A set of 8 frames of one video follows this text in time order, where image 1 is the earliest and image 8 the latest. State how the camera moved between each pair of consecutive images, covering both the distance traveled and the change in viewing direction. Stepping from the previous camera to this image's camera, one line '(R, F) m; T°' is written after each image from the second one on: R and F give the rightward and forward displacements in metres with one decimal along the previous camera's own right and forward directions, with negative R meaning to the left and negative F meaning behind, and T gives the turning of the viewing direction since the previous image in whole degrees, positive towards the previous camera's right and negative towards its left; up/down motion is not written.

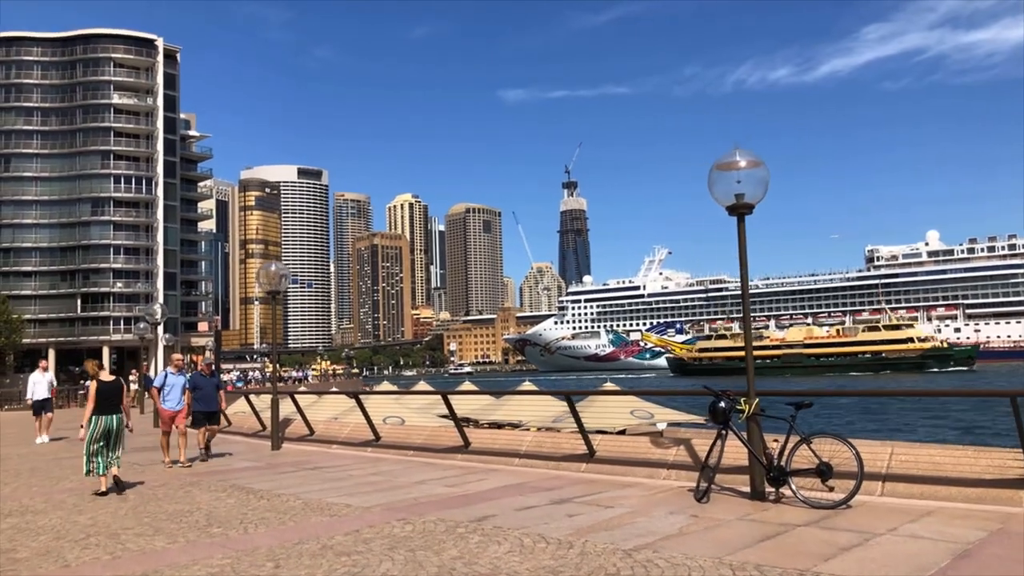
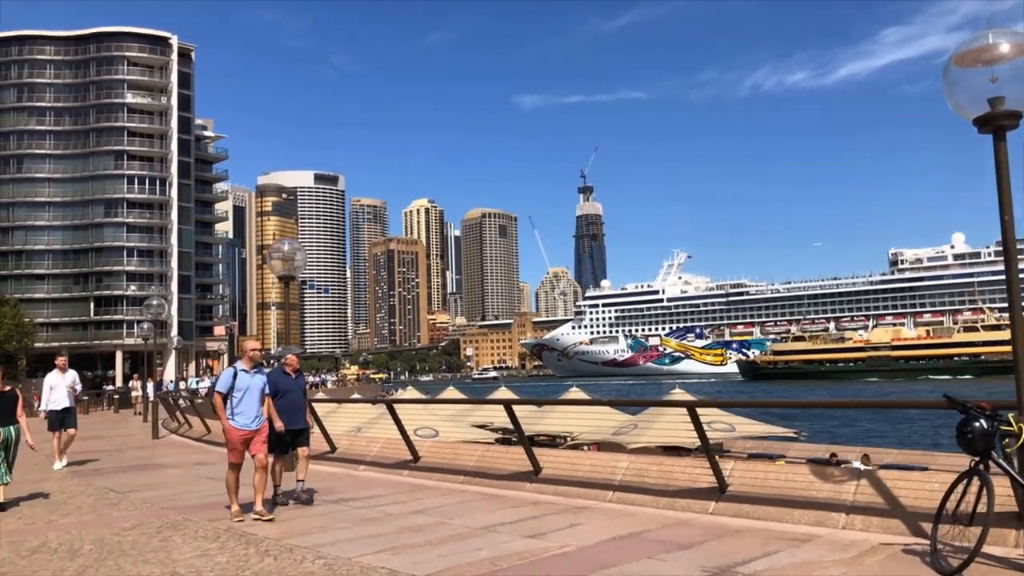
(-0.7, +2.8) m; -1°
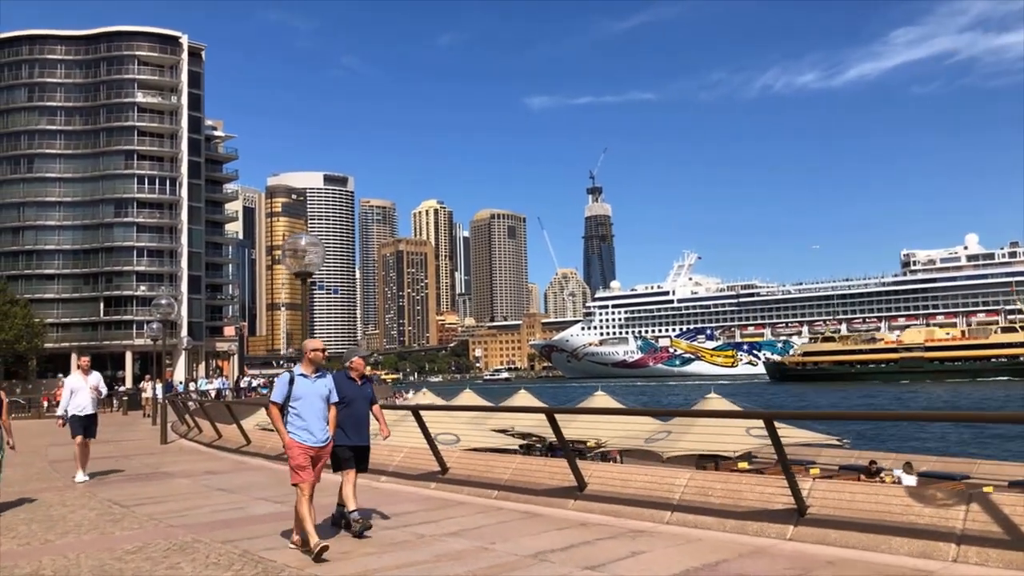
(-0.3, +0.8) m; -1°
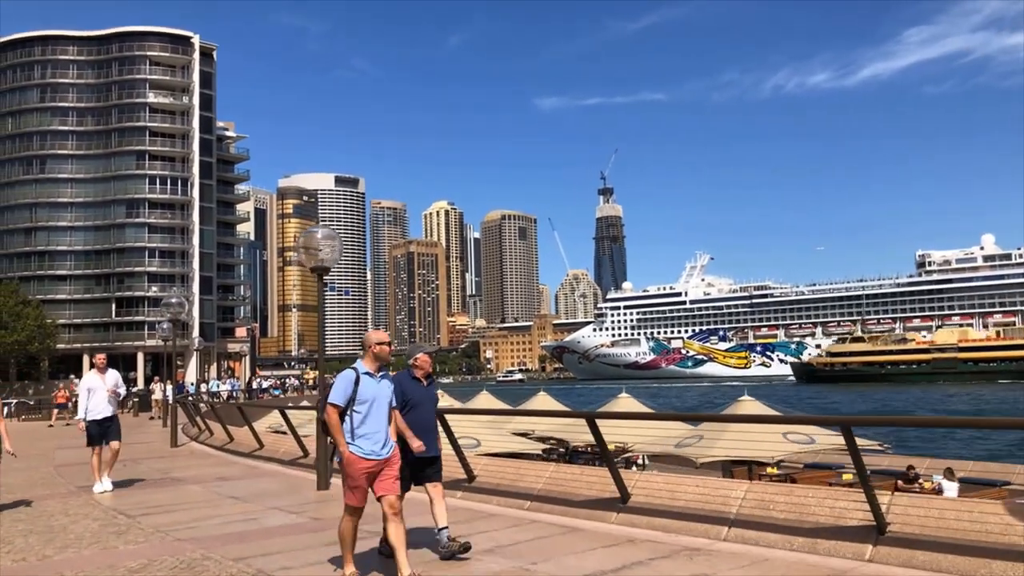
(-0.2, +0.7) m; -1°
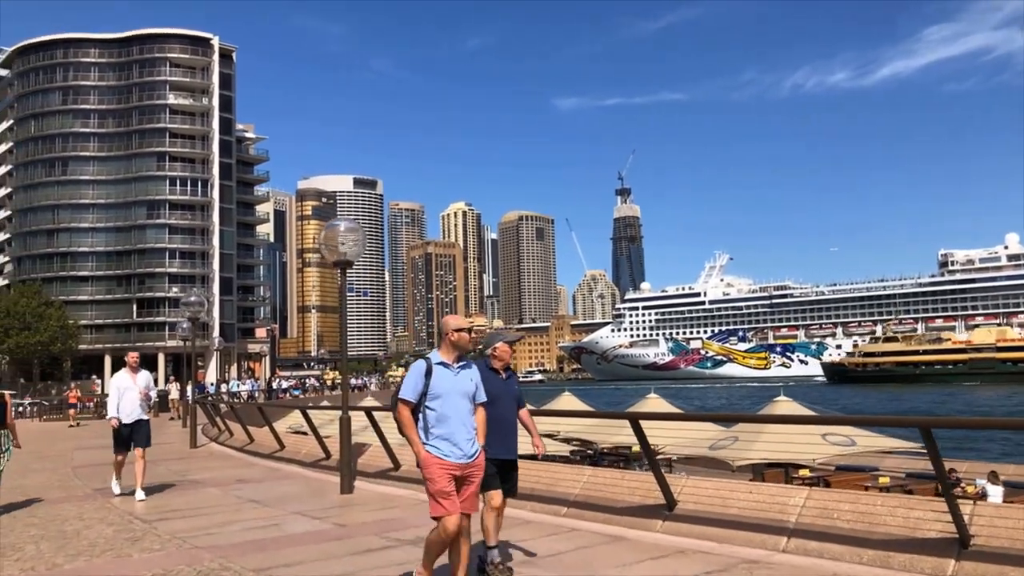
(-0.2, +0.5) m; -1°
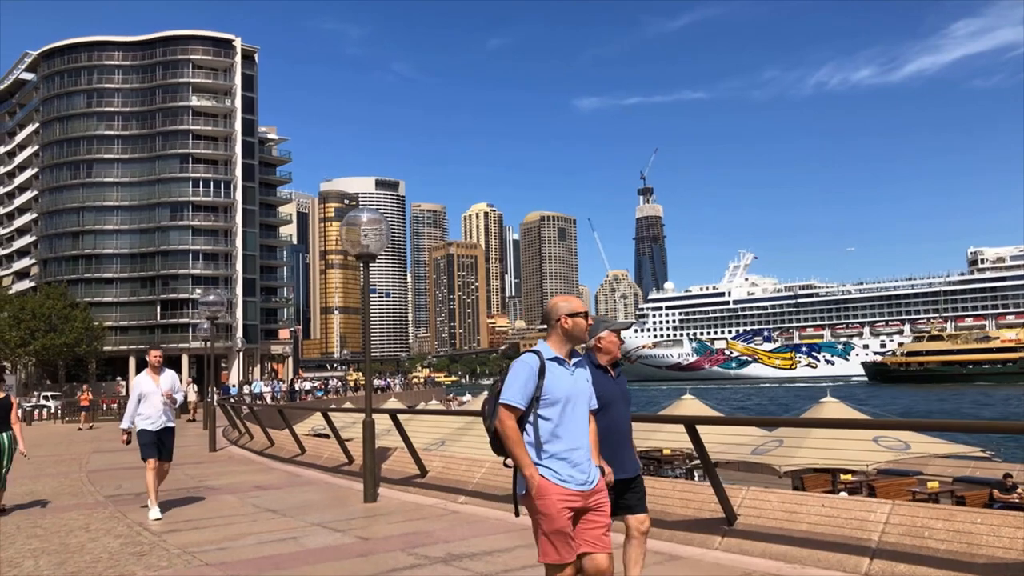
(-0.1, +0.7) m; -1°
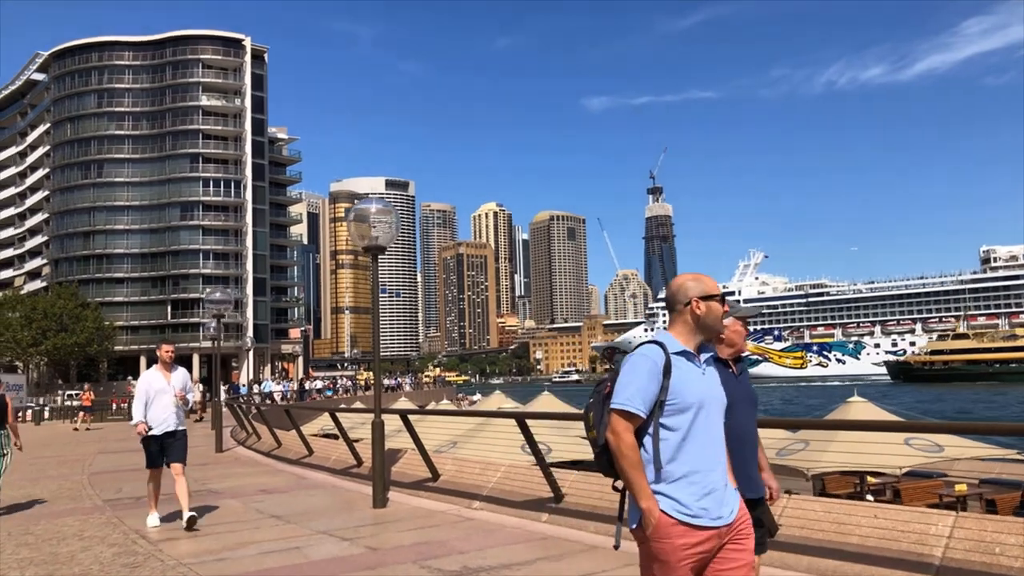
(-0.1, +0.5) m; -1°
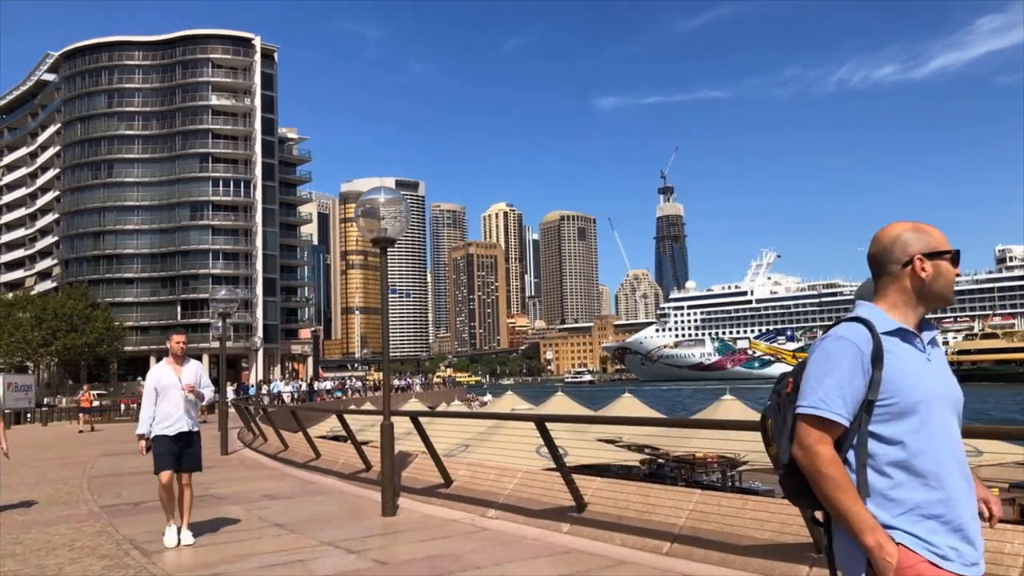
(-0.1, +0.5) m; -1°
